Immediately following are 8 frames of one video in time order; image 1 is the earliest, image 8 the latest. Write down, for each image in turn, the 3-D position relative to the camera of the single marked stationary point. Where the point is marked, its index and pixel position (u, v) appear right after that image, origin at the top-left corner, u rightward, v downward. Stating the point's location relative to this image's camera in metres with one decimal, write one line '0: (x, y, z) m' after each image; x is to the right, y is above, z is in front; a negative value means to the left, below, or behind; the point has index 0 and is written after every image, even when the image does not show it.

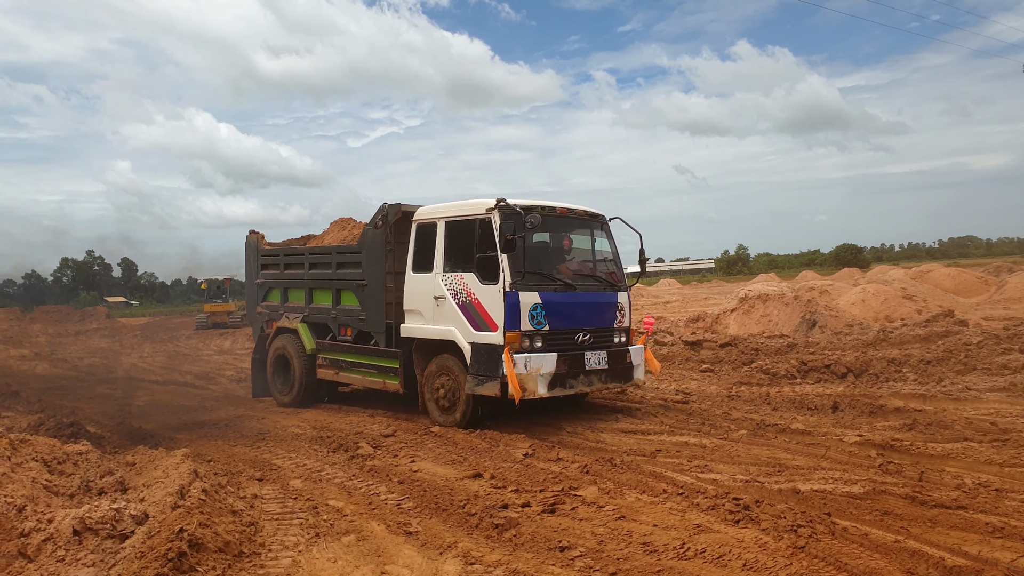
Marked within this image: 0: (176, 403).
0: (-4.6, -1.6, +10.6) m
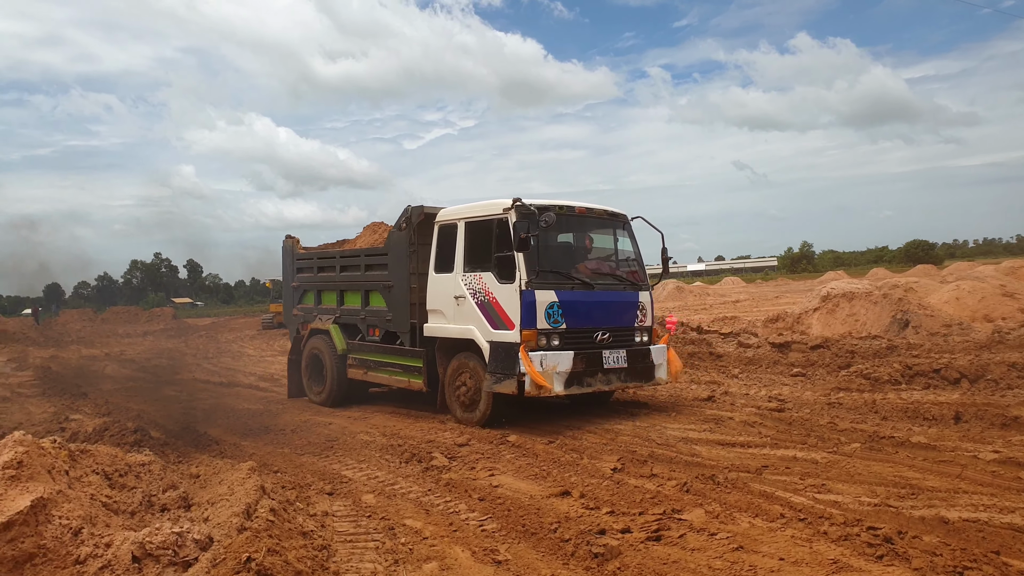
0: (-3.6, -1.6, +10.4) m
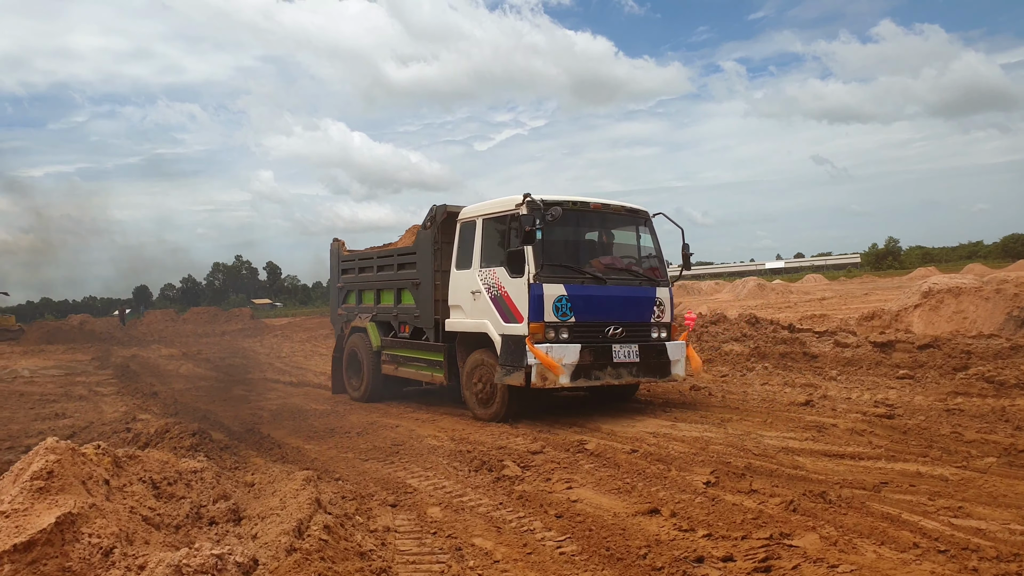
0: (-2.7, -1.5, +10.1) m
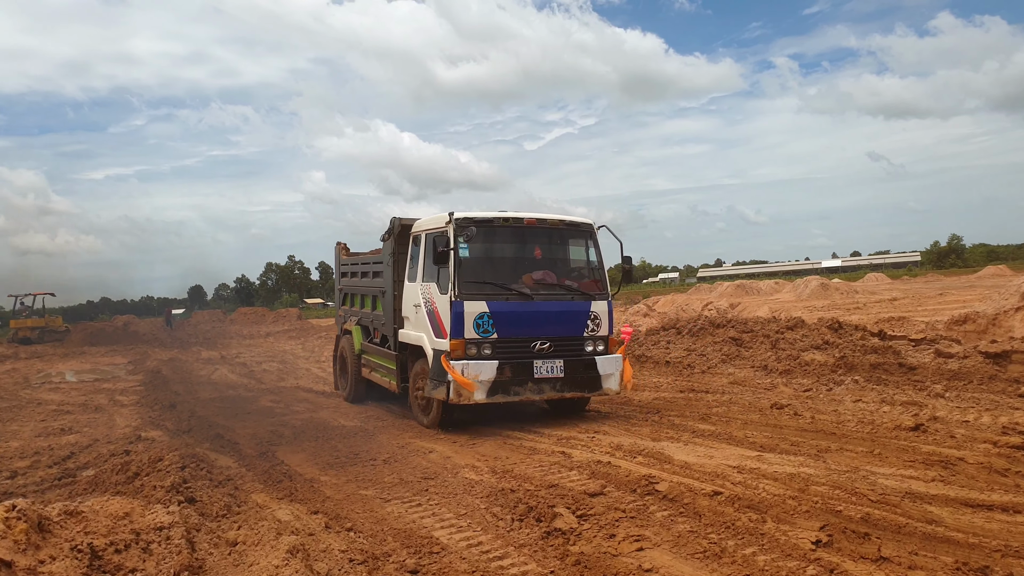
0: (-2.1, -1.6, +9.1) m
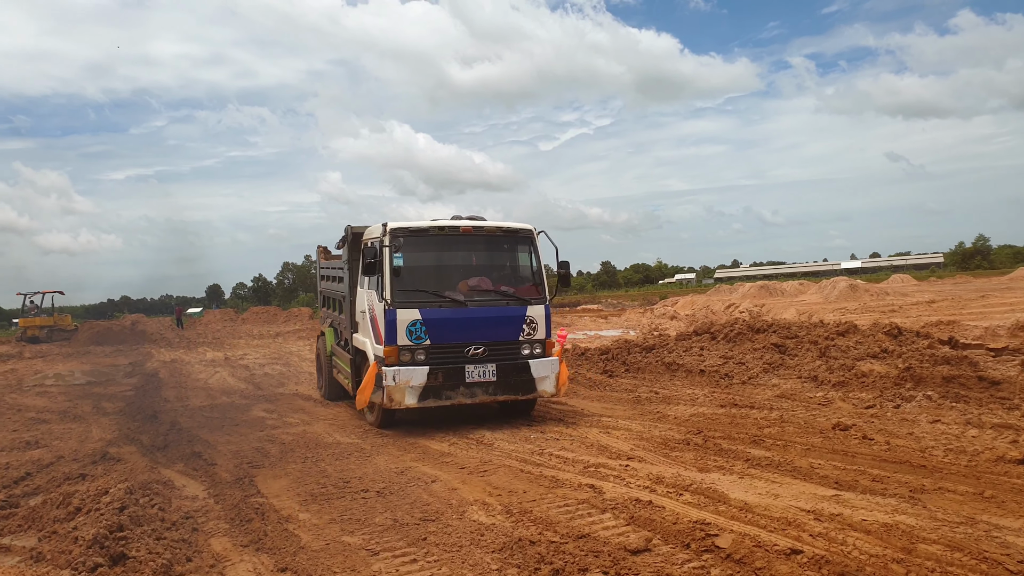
0: (-1.9, -1.5, +8.0) m
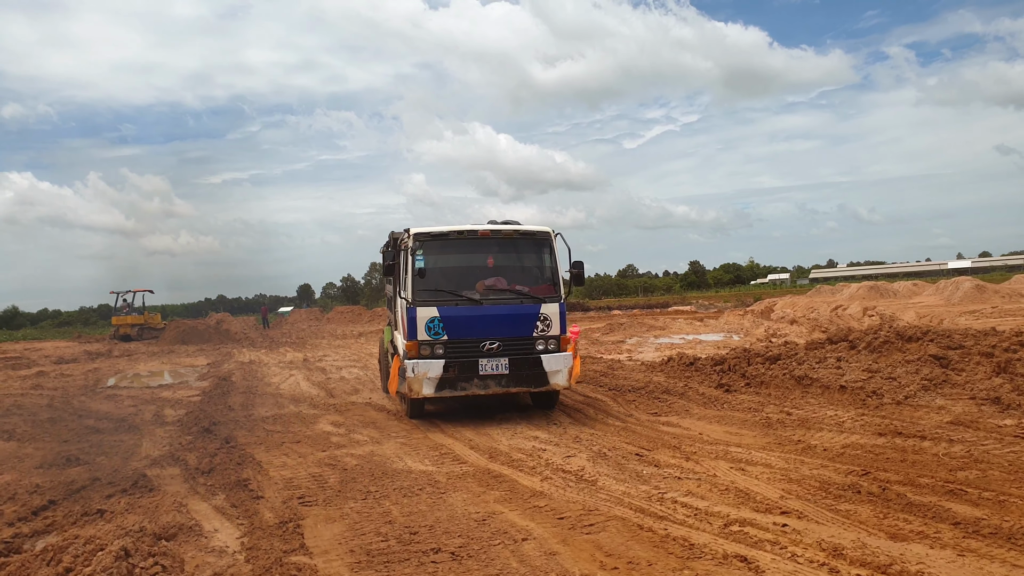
0: (-1.0, -1.5, +6.8) m
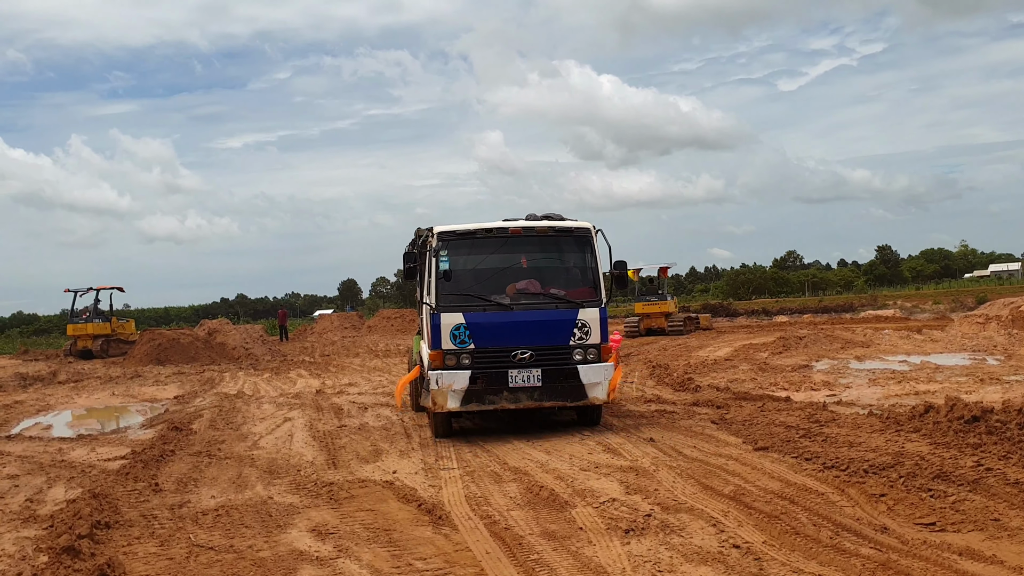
0: (-1.6, -1.8, -0.5) m
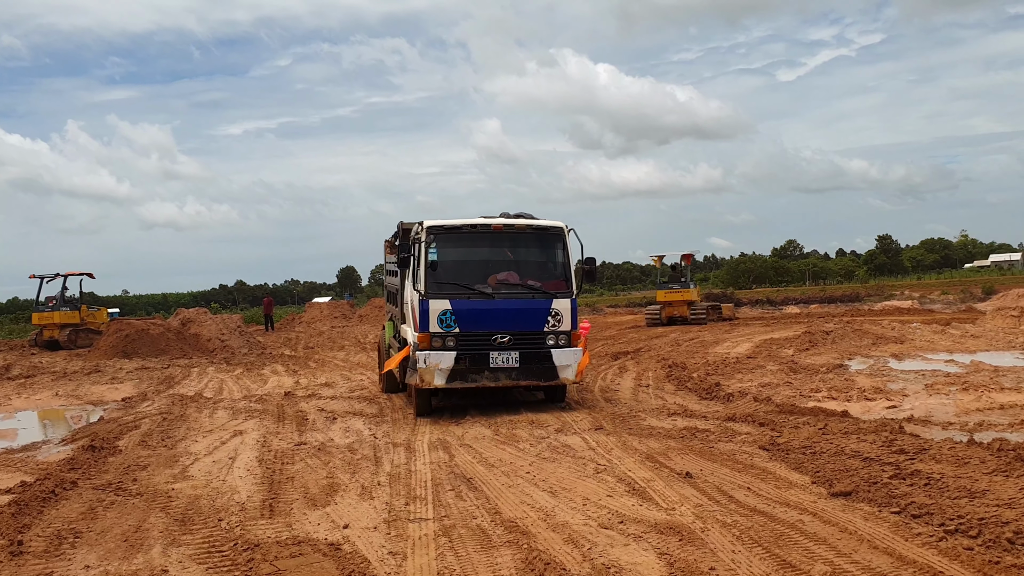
0: (-1.6, -1.9, -2.6) m
